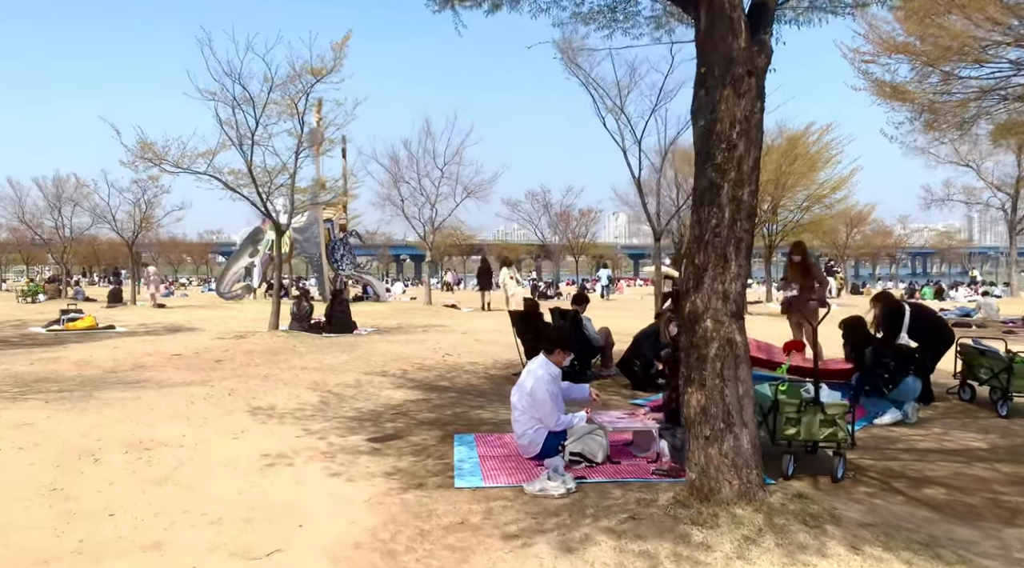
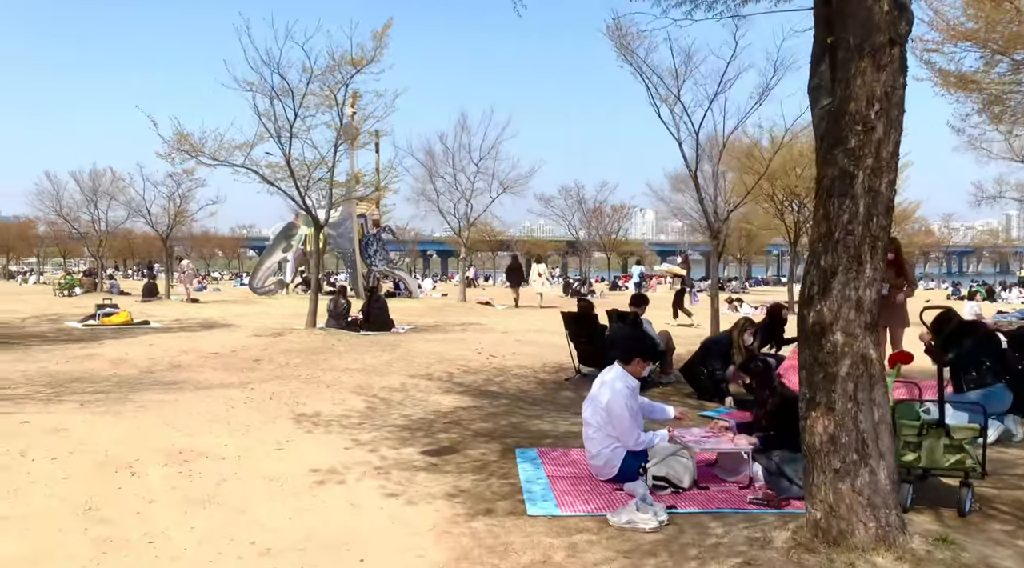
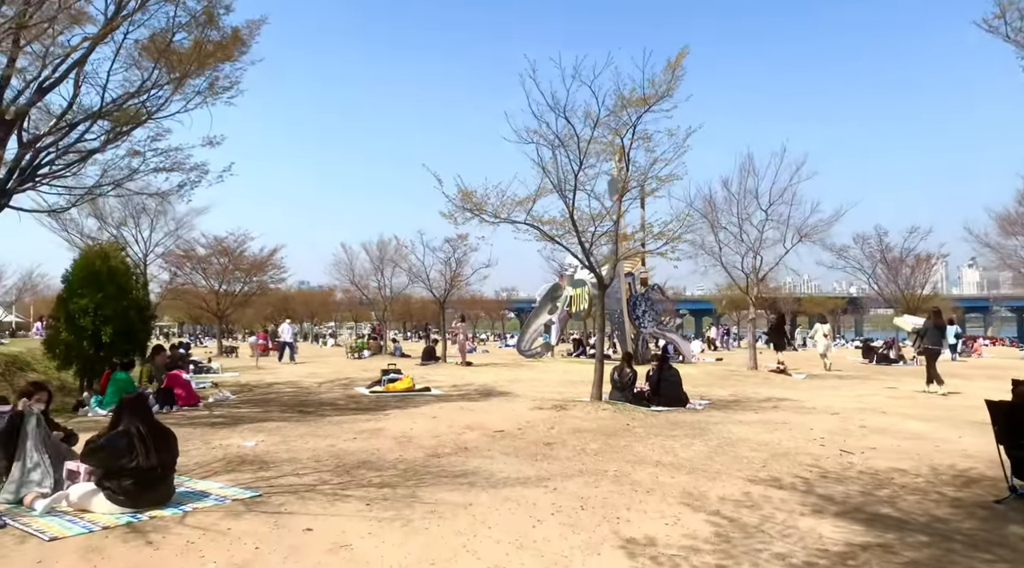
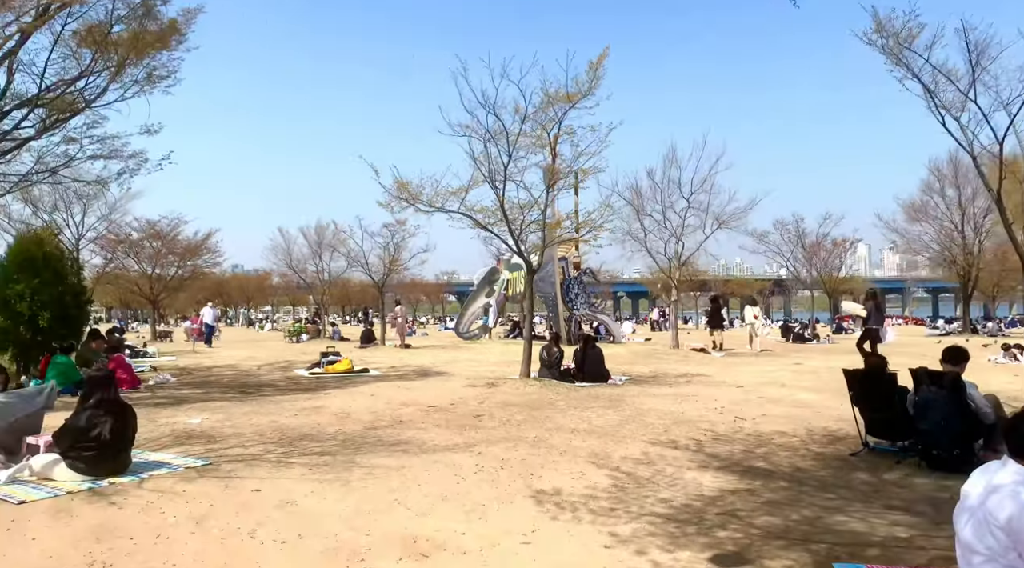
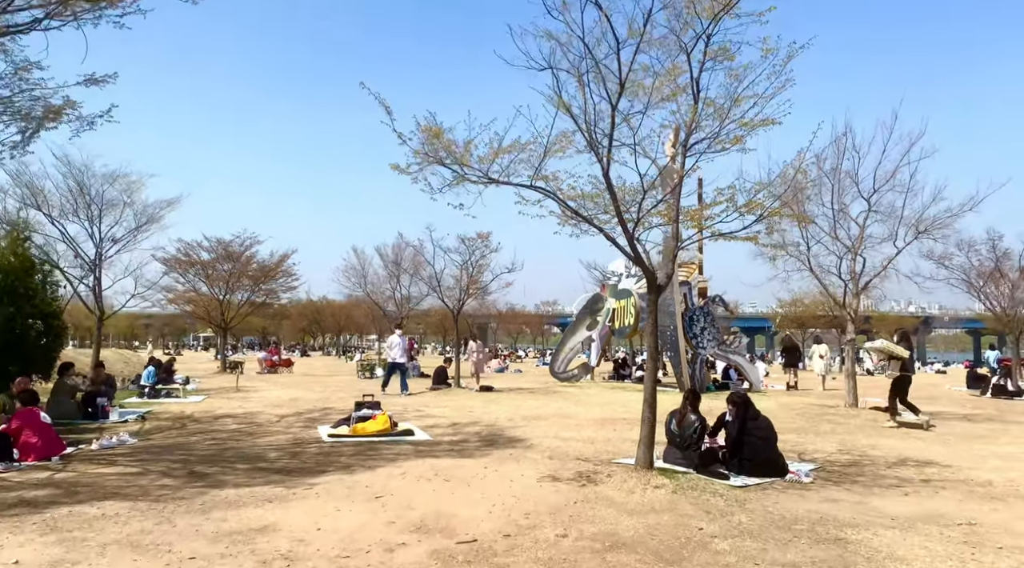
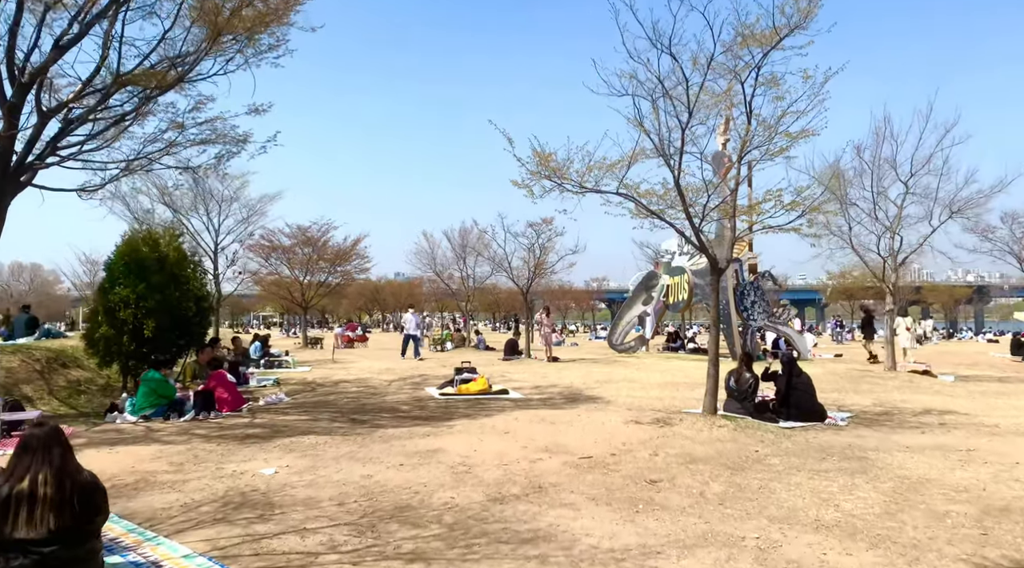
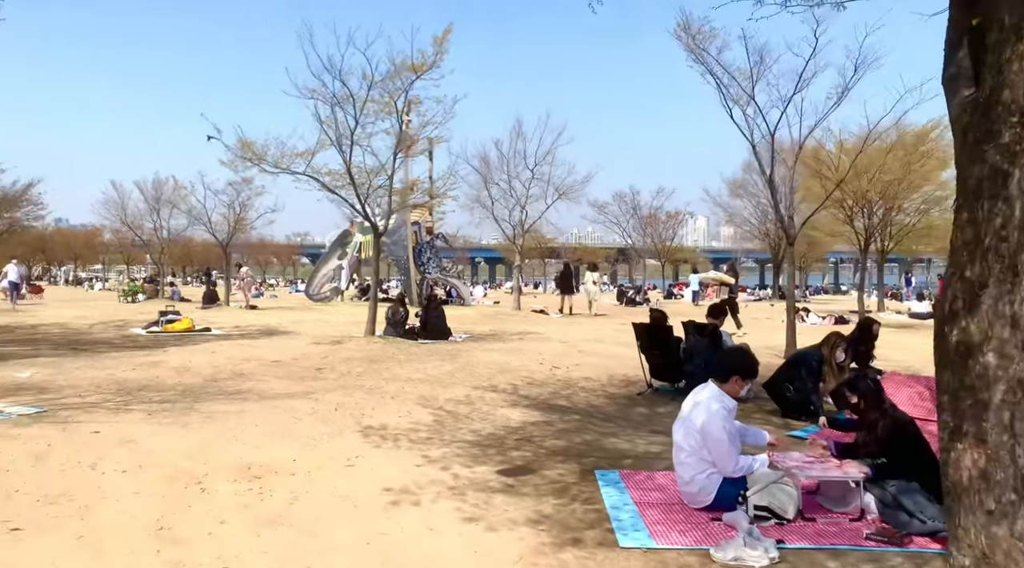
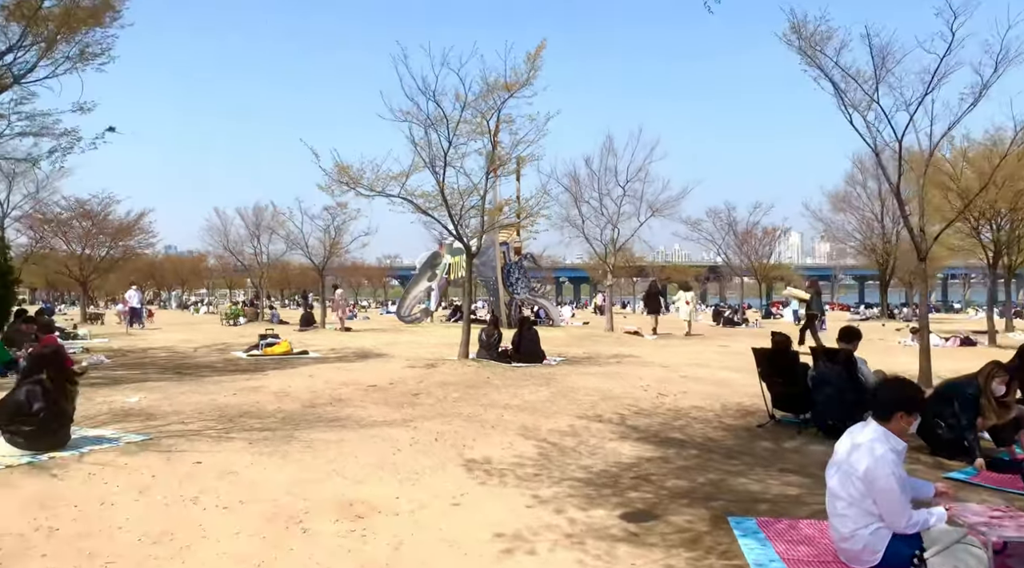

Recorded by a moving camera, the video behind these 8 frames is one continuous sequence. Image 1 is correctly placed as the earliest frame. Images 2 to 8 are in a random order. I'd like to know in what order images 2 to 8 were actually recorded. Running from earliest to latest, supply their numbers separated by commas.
2, 7, 8, 4, 3, 6, 5
